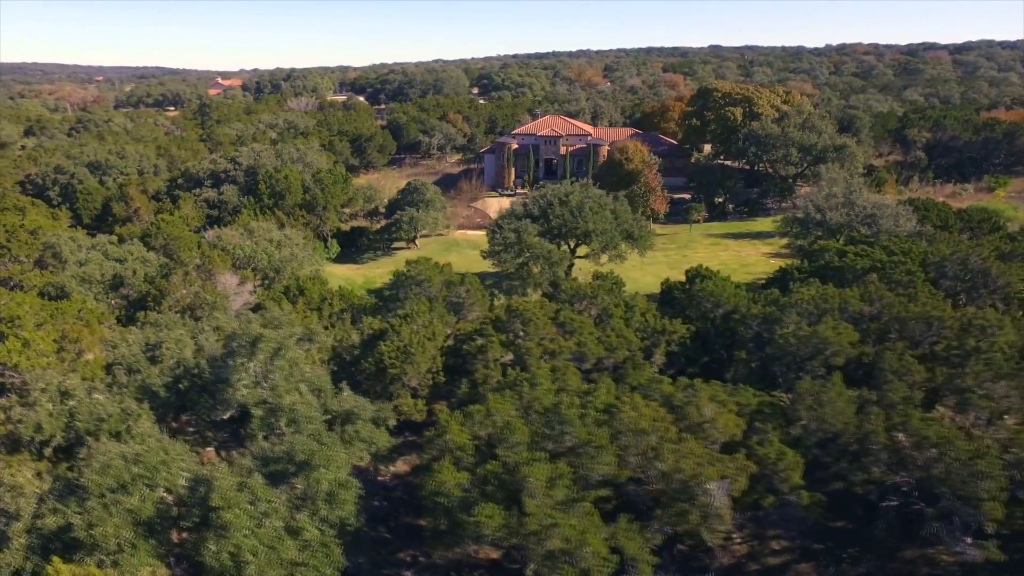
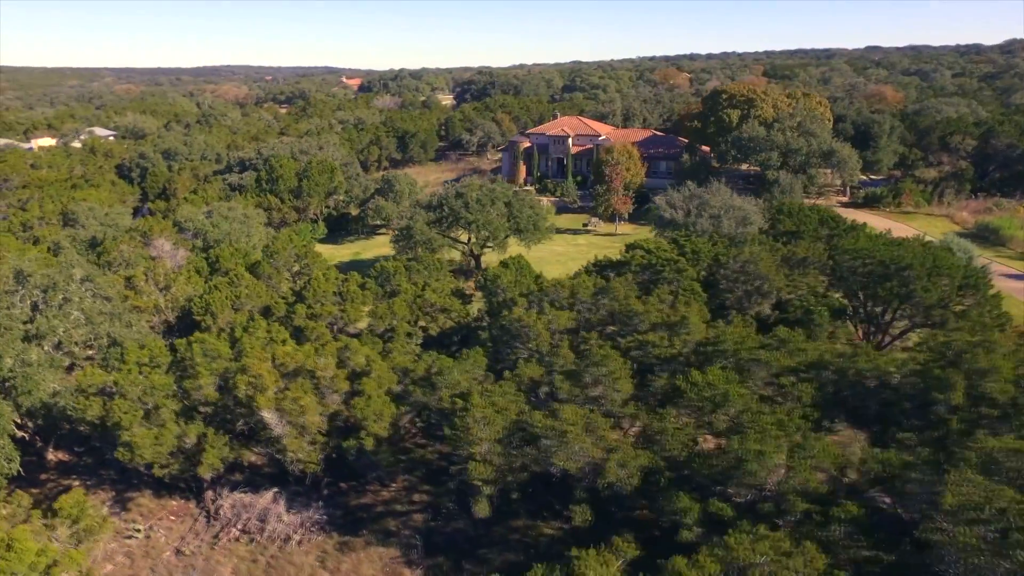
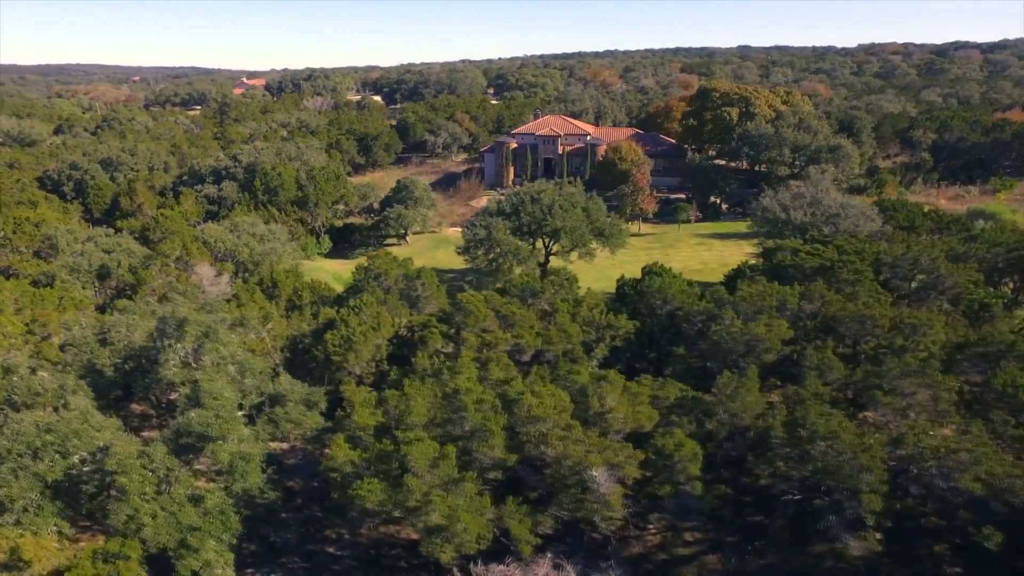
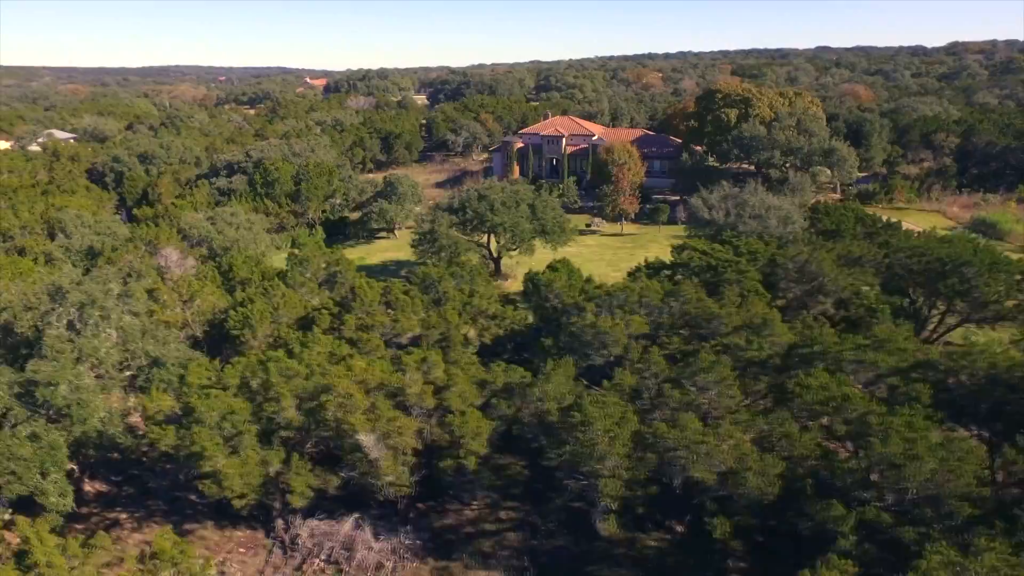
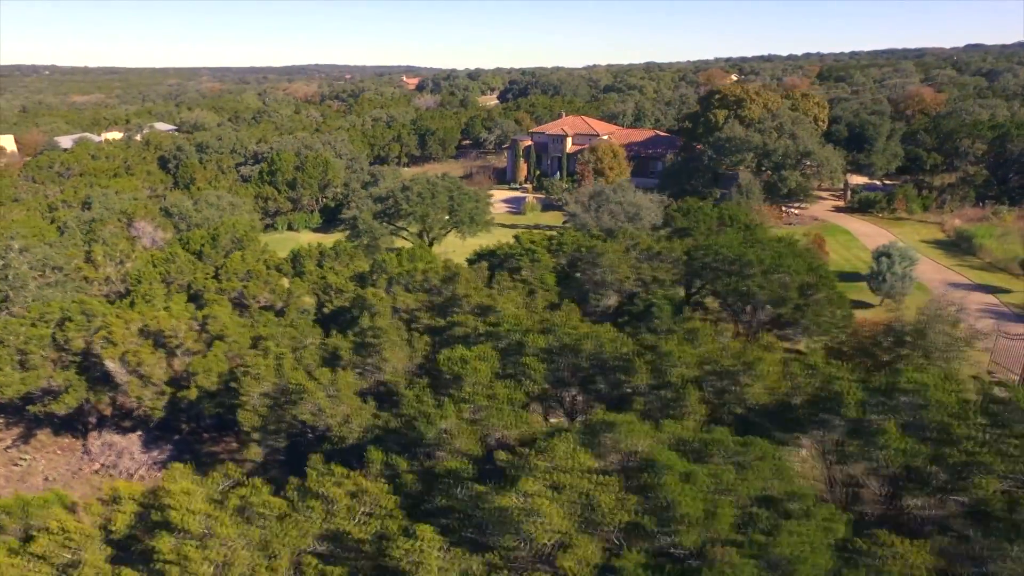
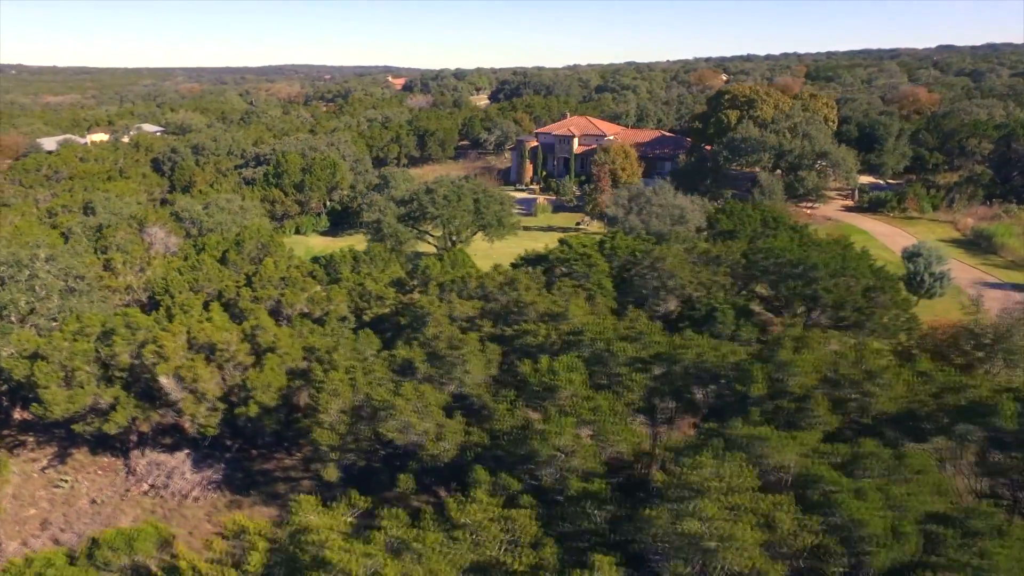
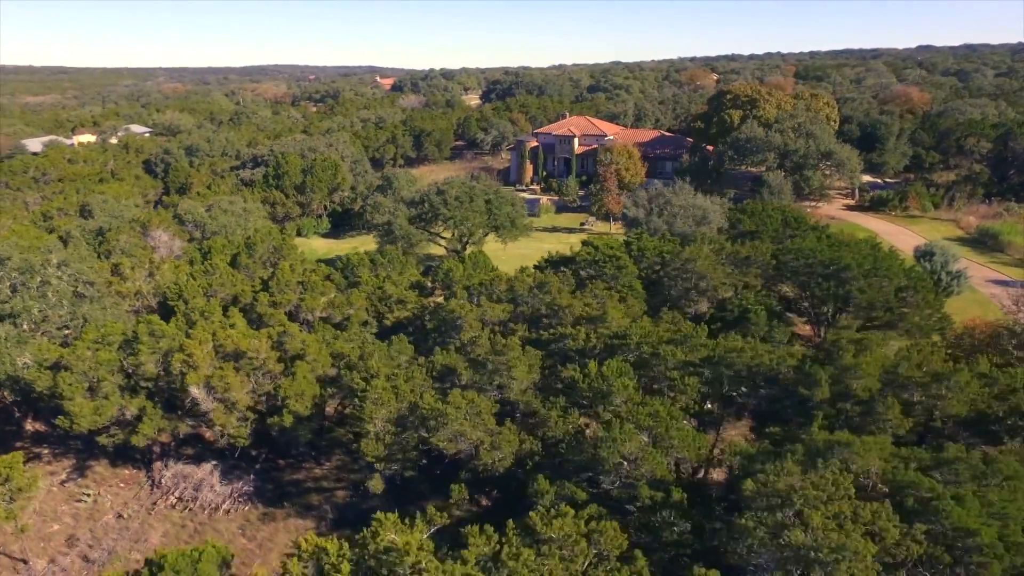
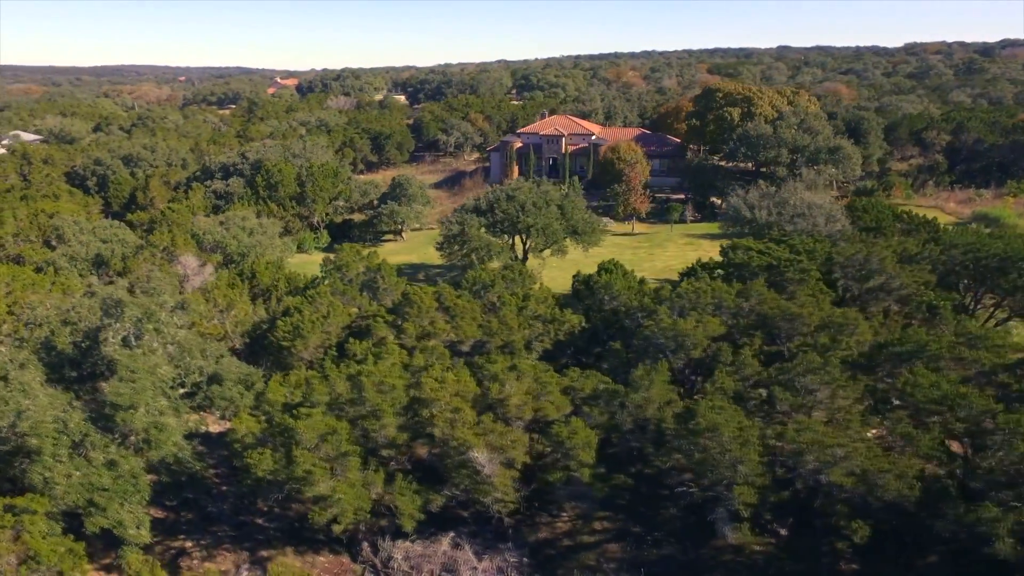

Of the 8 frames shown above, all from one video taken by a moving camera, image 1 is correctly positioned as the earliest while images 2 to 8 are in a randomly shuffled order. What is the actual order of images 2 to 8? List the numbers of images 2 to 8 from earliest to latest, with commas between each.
3, 8, 4, 2, 7, 6, 5
